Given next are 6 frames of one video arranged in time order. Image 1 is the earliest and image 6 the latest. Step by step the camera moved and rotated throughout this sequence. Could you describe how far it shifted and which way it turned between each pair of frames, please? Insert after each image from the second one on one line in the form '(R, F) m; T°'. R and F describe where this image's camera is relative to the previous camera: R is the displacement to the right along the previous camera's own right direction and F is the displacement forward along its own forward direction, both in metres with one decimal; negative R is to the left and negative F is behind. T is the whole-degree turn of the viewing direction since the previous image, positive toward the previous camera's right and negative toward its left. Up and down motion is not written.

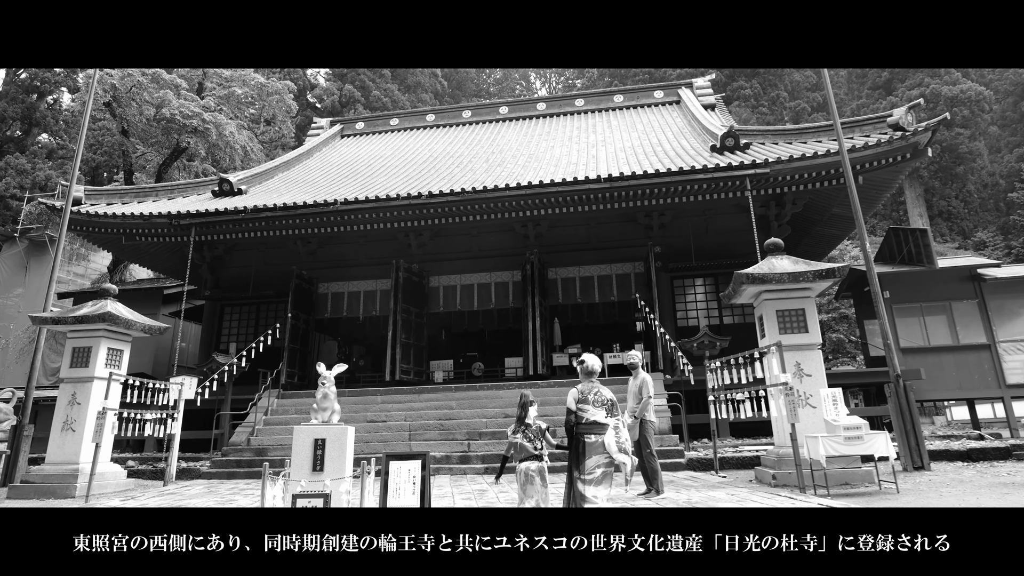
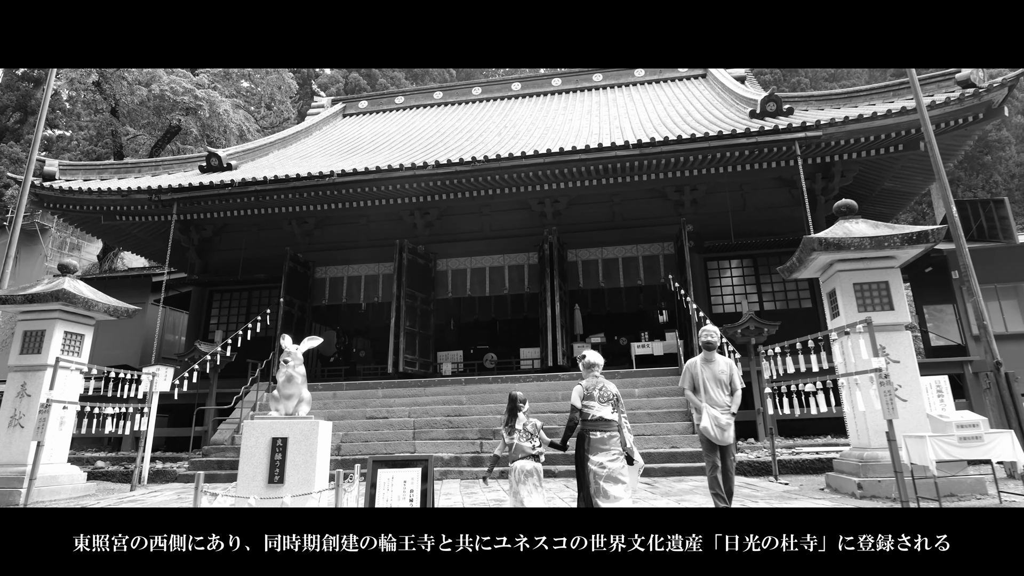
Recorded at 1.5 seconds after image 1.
(-0.1, +1.2) m; -1°
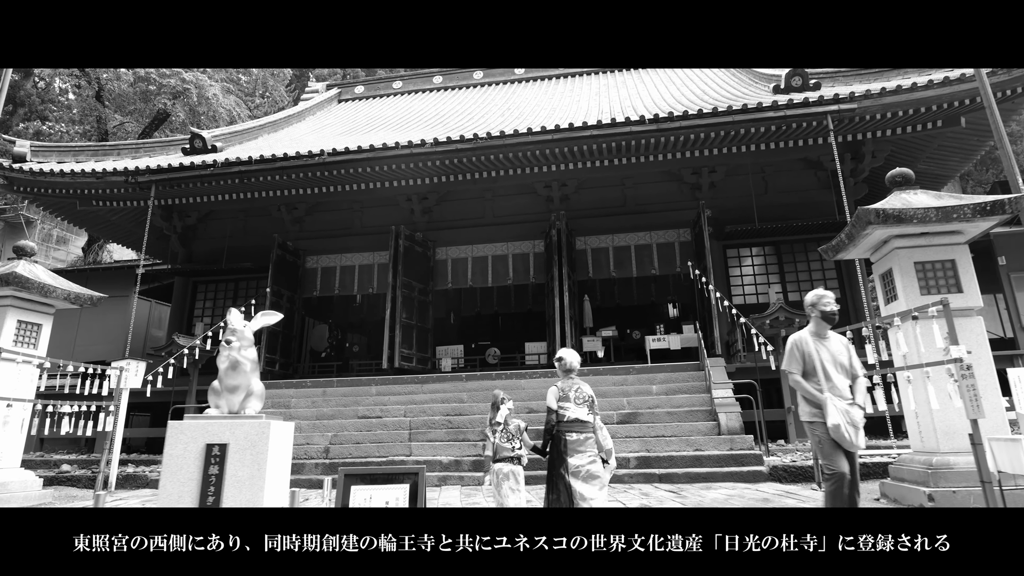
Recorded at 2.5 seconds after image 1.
(-0.1, +0.8) m; 0°
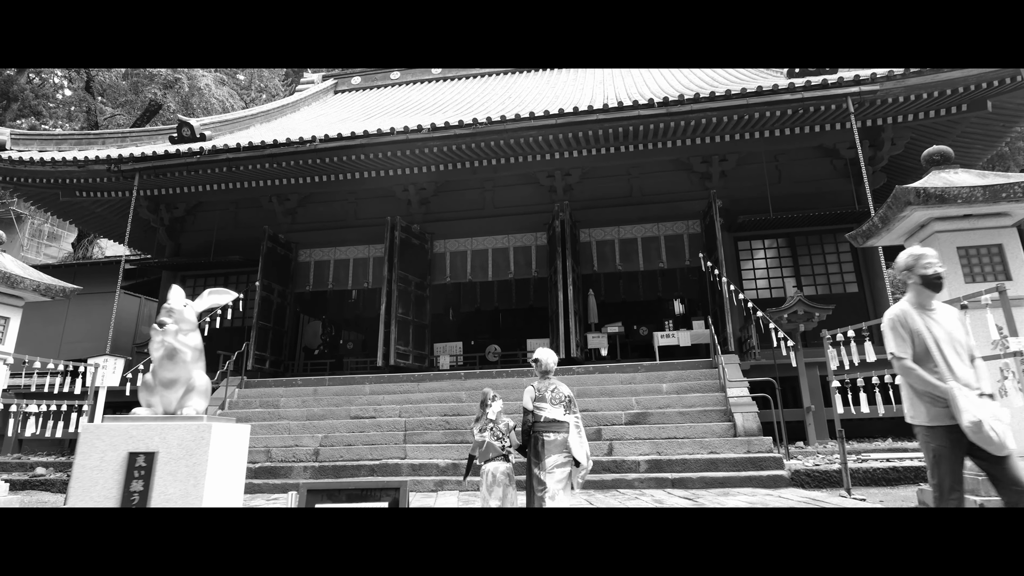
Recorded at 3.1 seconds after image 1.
(0.0, +0.5) m; 0°
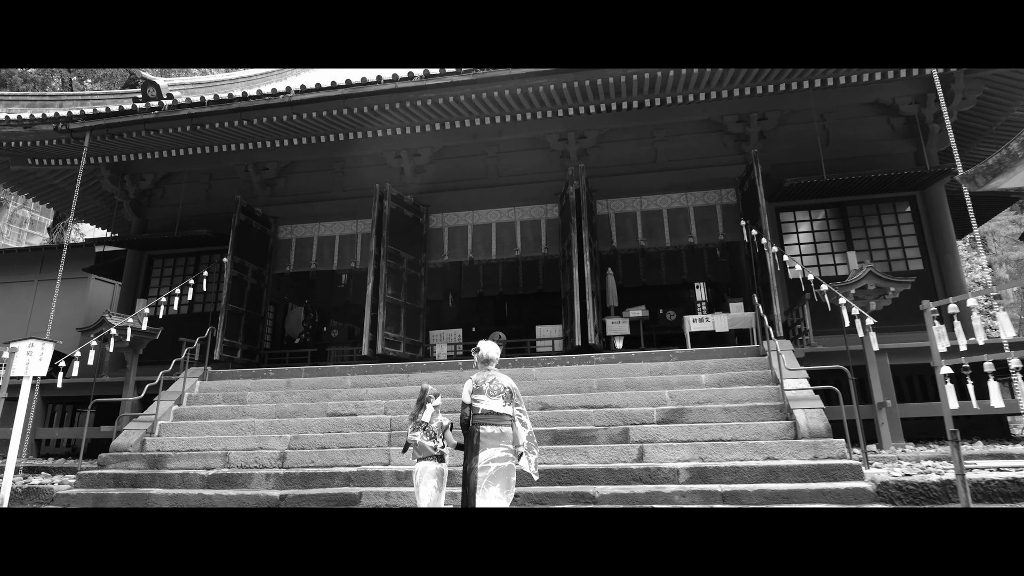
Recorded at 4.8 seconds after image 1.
(0.0, +1.3) m; -1°
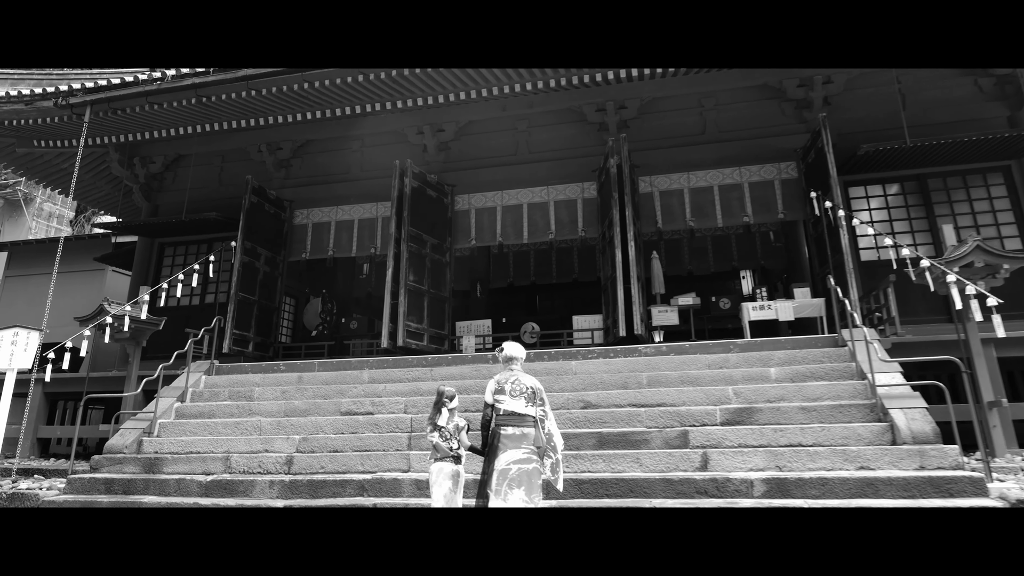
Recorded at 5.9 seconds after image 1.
(-0.1, +0.8) m; -2°
